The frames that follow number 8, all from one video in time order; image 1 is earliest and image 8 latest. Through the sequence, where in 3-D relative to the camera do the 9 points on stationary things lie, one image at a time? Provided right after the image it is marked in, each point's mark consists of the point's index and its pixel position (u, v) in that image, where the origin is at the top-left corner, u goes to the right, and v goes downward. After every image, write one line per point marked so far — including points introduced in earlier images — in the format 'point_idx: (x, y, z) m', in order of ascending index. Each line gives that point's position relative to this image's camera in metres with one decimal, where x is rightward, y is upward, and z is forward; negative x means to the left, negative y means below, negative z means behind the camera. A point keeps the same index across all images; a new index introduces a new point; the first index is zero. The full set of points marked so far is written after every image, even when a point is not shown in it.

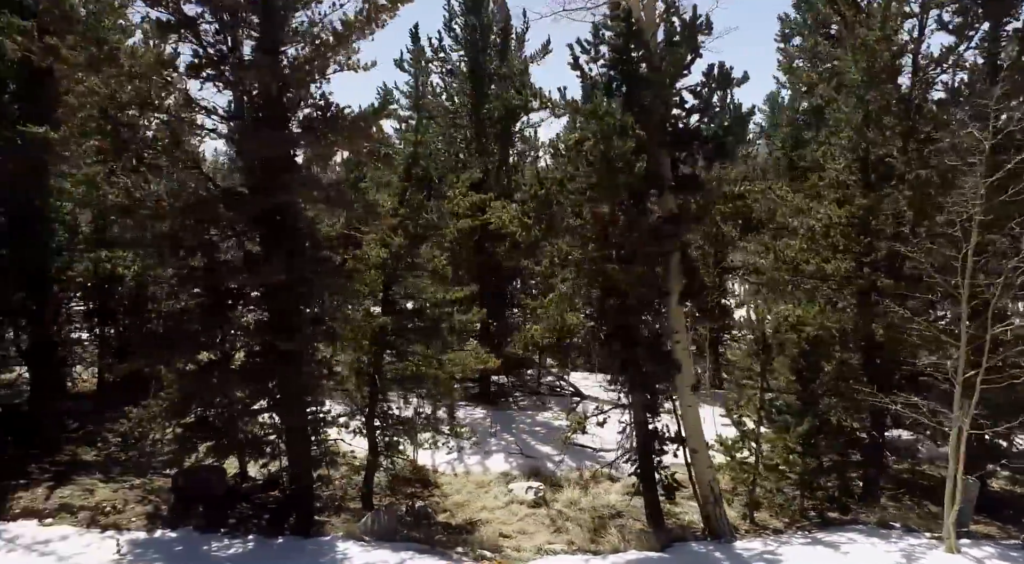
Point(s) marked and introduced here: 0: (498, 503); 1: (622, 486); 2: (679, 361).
0: (-0.2, -2.9, +9.8) m
1: (+1.6, -2.9, +10.8) m
2: (+1.9, -0.9, +8.3) m
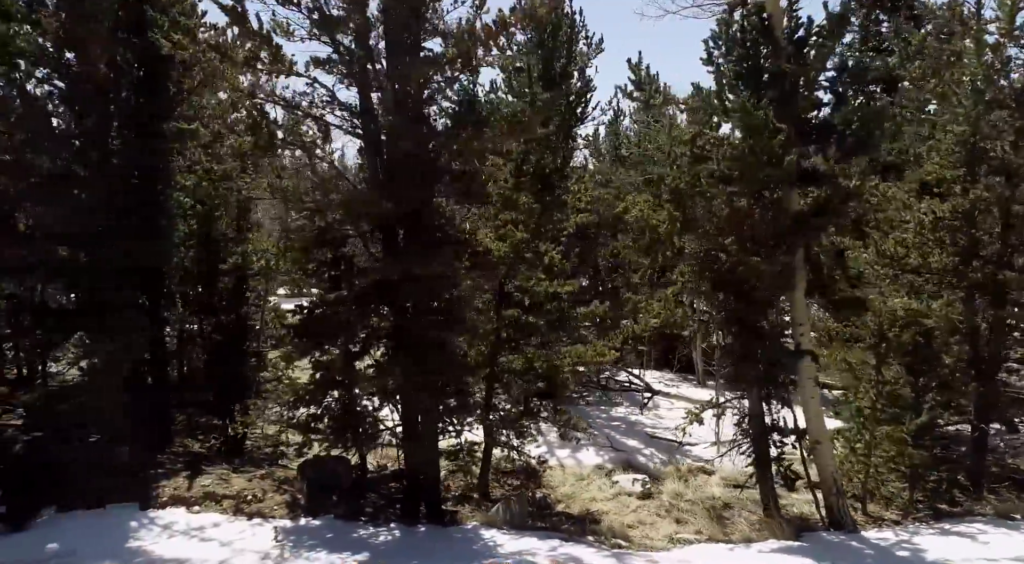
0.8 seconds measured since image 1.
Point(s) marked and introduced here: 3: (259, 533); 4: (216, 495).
0: (+1.3, -2.8, +9.9) m
1: (+3.1, -2.9, +10.9) m
2: (+3.3, -0.8, +8.4) m
3: (-2.4, -2.4, +7.2) m
4: (-3.1, -2.2, +7.9) m
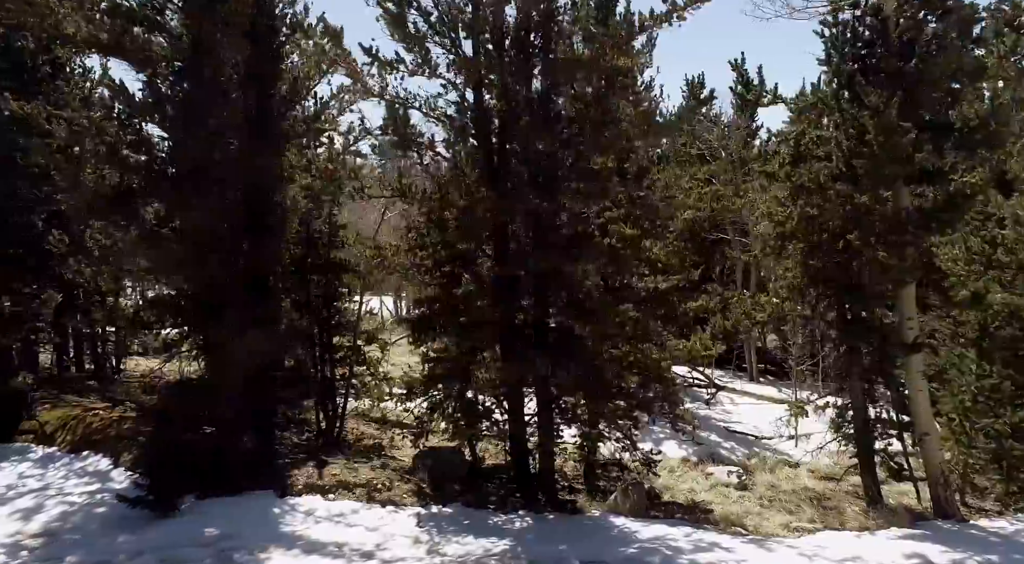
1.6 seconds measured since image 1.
0: (+2.6, -2.7, +10.1) m
1: (+4.4, -2.8, +11.1) m
2: (+4.6, -0.8, +8.5) m
3: (-1.1, -2.4, +7.4) m
4: (-1.8, -2.2, +8.1) m
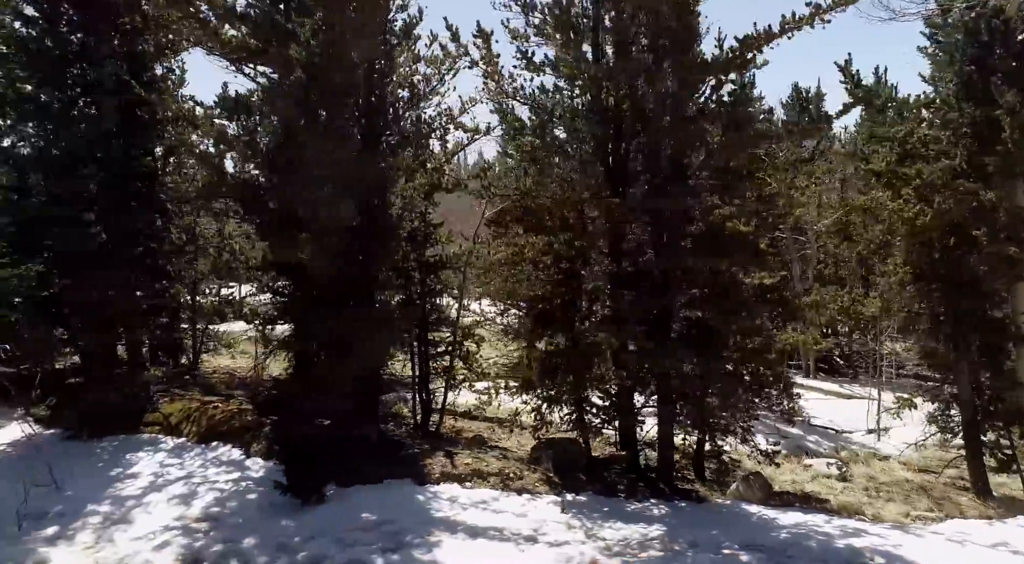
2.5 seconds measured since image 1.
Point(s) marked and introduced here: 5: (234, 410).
0: (+4.1, -2.7, +10.3) m
1: (+5.9, -2.8, +11.3) m
2: (+6.0, -0.7, +8.7) m
3: (+0.3, -2.3, +7.7) m
4: (-0.3, -2.1, +8.4) m
5: (-3.8, -1.7, +10.1) m
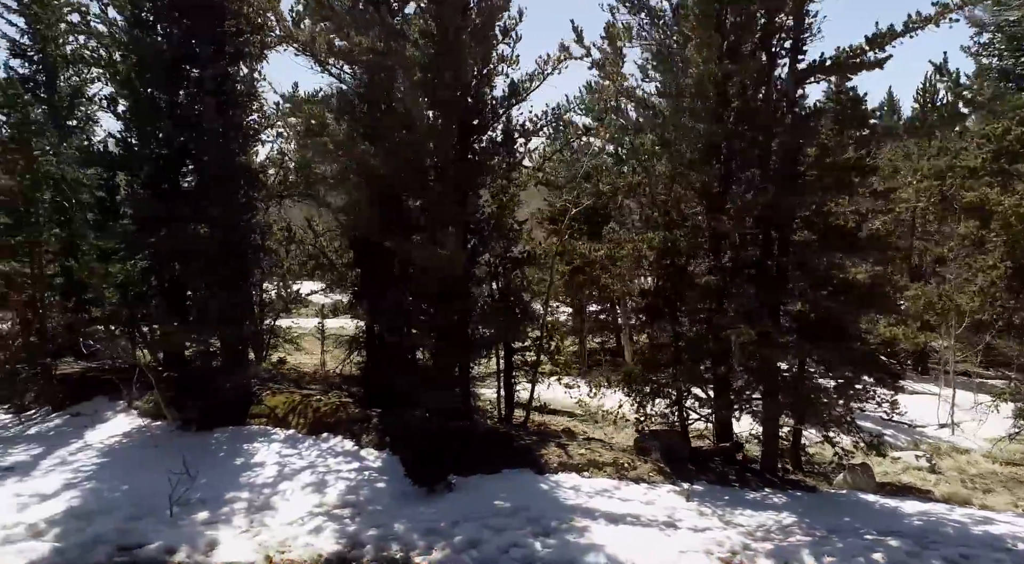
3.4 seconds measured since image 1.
0: (+5.4, -2.6, +10.5) m
1: (+7.2, -2.7, +11.4) m
2: (+7.3, -0.6, +8.9) m
3: (+1.6, -2.2, +7.9) m
4: (+1.0, -2.1, +8.6) m
5: (-2.4, -1.7, +10.3) m
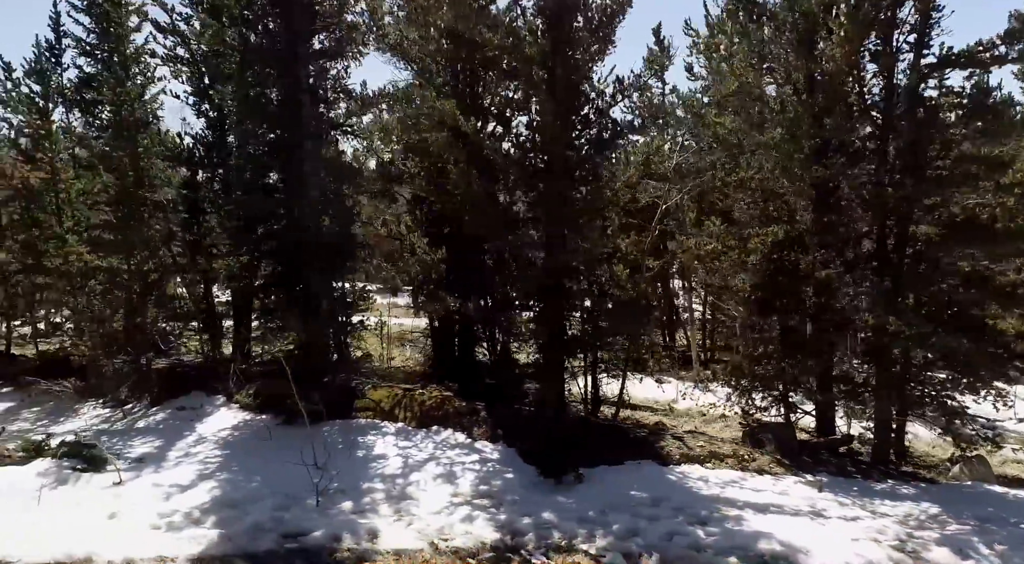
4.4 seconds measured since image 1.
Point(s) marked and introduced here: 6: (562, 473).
0: (+6.8, -2.5, +10.5) m
1: (+8.6, -2.6, +11.4) m
2: (+8.7, -0.5, +8.9) m
3: (+3.0, -2.2, +8.0) m
4: (+2.4, -2.0, +8.7) m
5: (-1.0, -1.6, +10.4) m
6: (+0.5, -2.1, +8.2) m
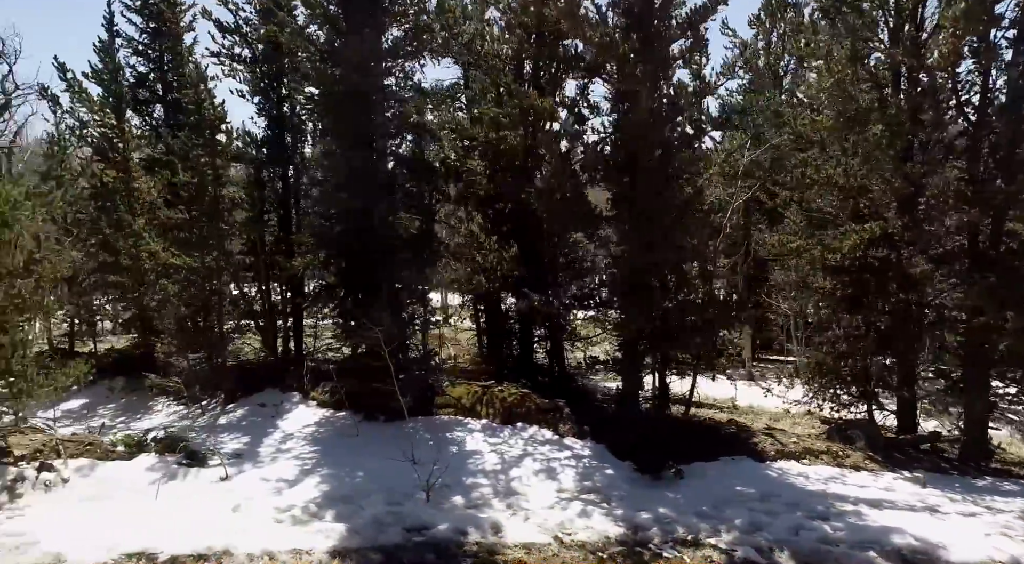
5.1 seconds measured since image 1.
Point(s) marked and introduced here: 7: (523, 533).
0: (+7.9, -2.5, +10.5) m
1: (+9.8, -2.6, +11.4) m
2: (+9.8, -0.5, +8.9) m
3: (+4.1, -2.1, +8.0) m
4: (+3.5, -2.0, +8.7) m
5: (+0.1, -1.6, +10.4) m
6: (+1.6, -2.1, +8.2) m
7: (+0.1, -2.2, +6.6) m
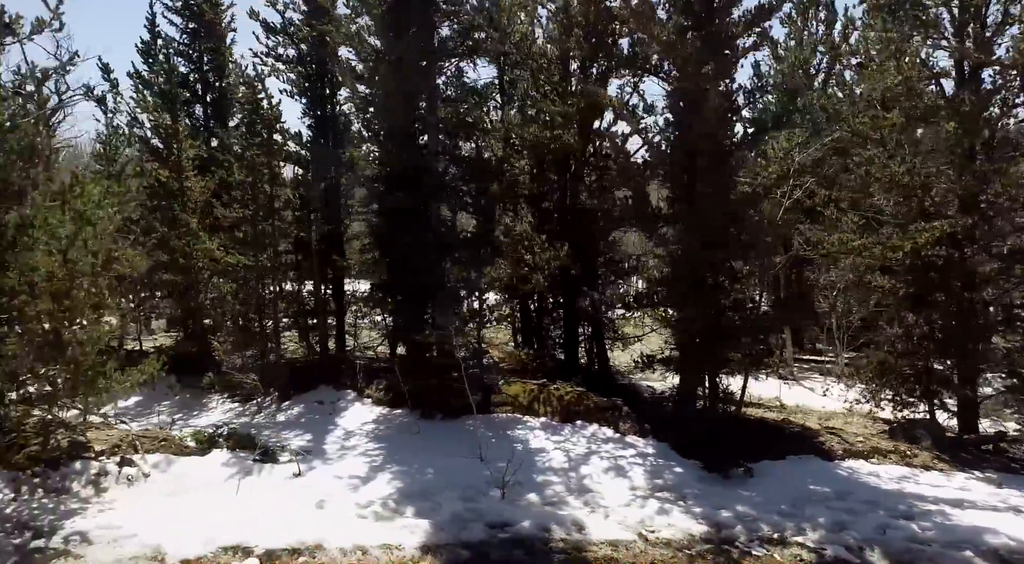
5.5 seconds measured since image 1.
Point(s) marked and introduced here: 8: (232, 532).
0: (+8.7, -2.5, +10.4) m
1: (+10.6, -2.5, +11.3) m
2: (+10.6, -0.5, +8.7) m
3: (+4.8, -2.1, +7.9) m
4: (+4.2, -2.0, +8.7) m
5: (+0.9, -1.5, +10.4) m
6: (+2.4, -2.0, +8.2) m
7: (+0.8, -2.2, +6.6) m
8: (-2.3, -2.1, +6.2) m
